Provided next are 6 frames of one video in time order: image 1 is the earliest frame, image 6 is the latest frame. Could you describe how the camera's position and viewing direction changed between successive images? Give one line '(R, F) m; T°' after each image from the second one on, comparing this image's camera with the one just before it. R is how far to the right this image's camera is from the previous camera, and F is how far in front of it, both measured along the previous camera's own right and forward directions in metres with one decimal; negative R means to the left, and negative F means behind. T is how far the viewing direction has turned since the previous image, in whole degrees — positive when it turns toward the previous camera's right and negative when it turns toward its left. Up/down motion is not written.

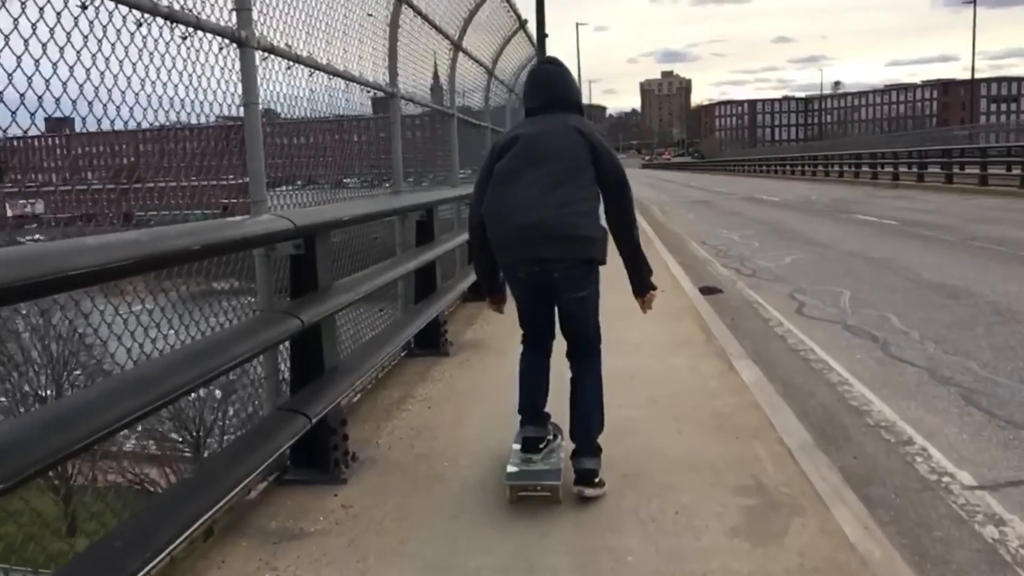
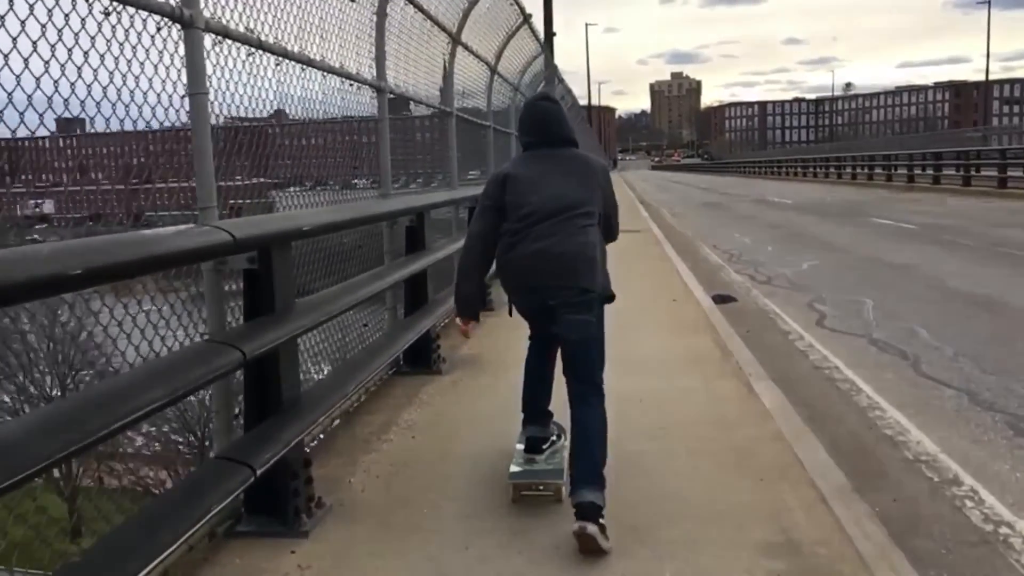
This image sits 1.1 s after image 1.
(+0.1, +0.5) m; -1°
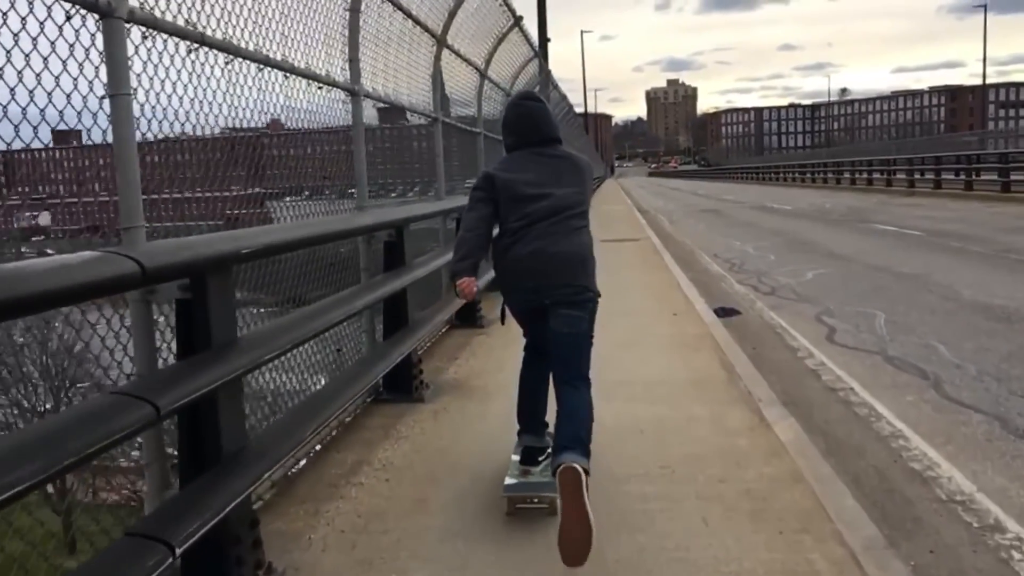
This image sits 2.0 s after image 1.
(+0.1, +0.5) m; 0°
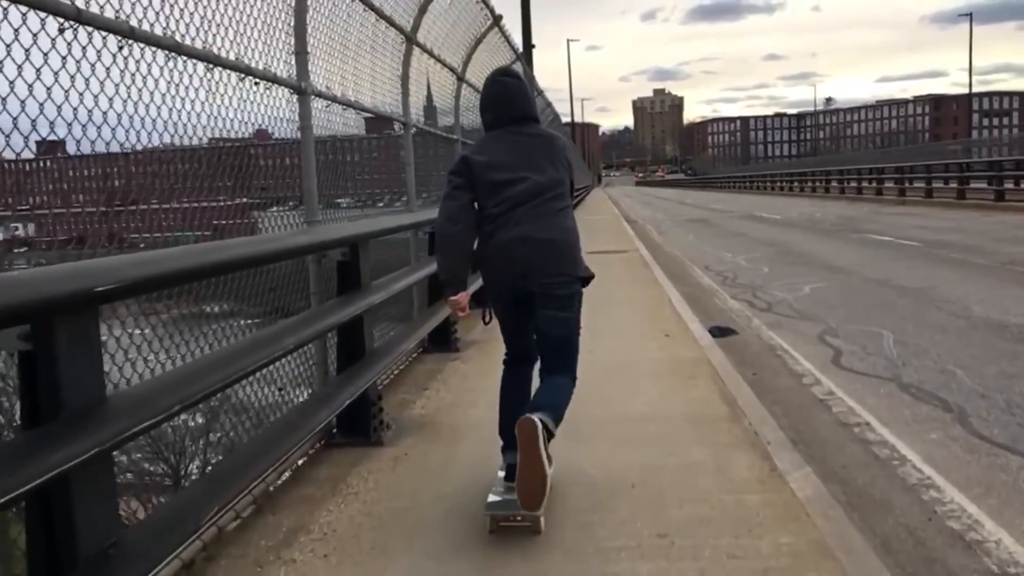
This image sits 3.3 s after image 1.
(+0.1, +0.7) m; +1°
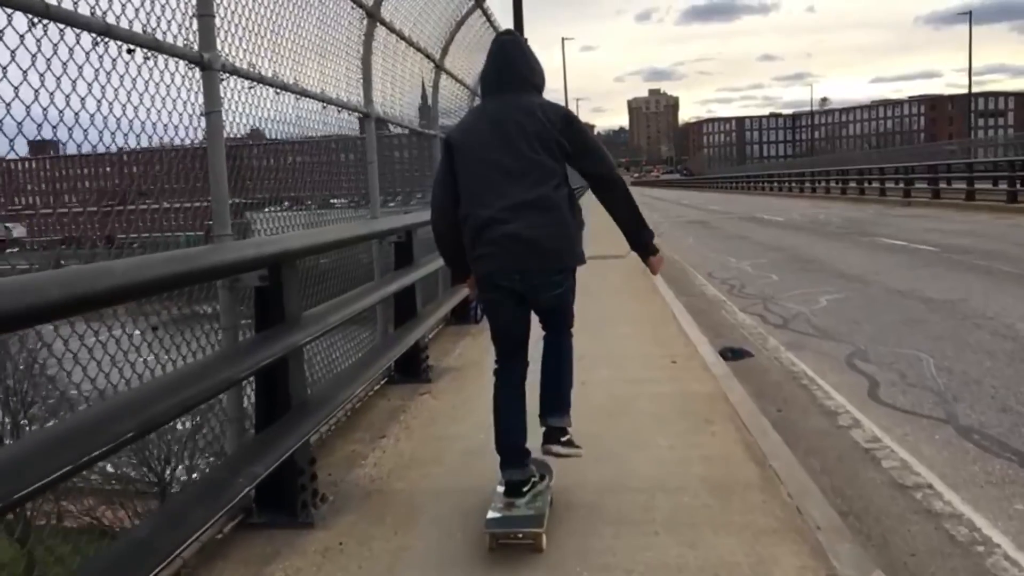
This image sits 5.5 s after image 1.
(+0.1, +1.1) m; 0°
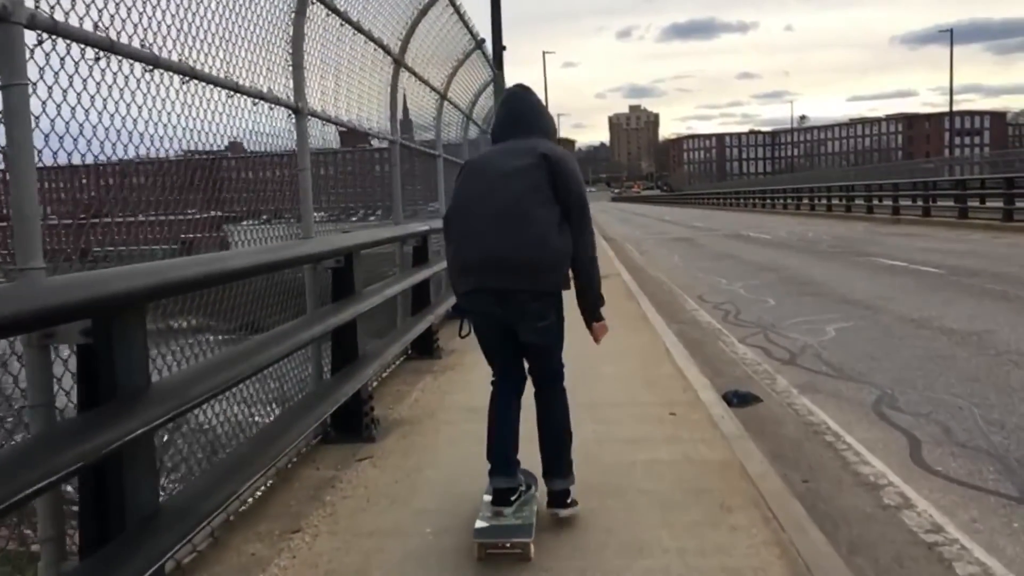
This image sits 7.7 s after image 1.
(+0.1, +1.2) m; +1°
